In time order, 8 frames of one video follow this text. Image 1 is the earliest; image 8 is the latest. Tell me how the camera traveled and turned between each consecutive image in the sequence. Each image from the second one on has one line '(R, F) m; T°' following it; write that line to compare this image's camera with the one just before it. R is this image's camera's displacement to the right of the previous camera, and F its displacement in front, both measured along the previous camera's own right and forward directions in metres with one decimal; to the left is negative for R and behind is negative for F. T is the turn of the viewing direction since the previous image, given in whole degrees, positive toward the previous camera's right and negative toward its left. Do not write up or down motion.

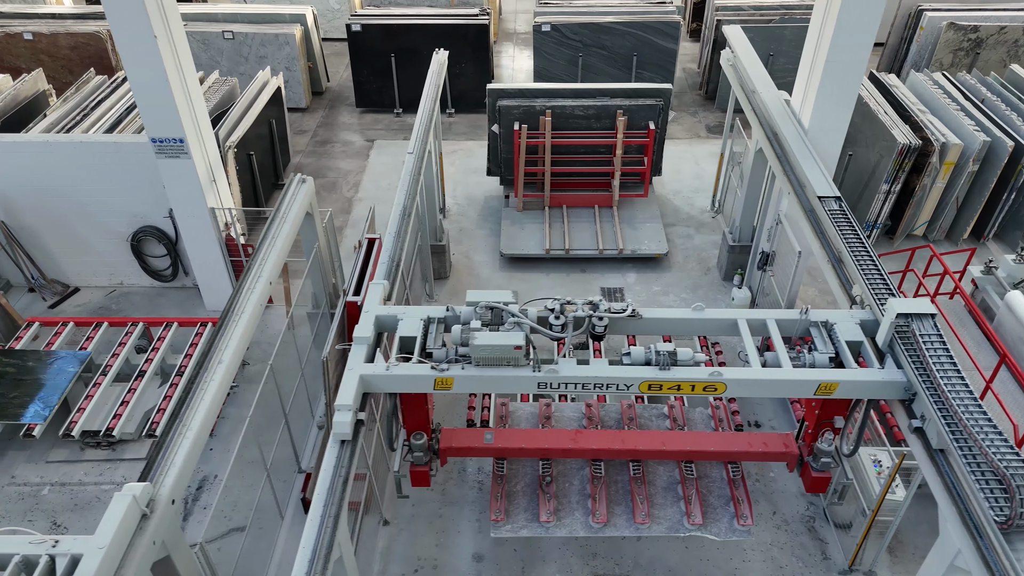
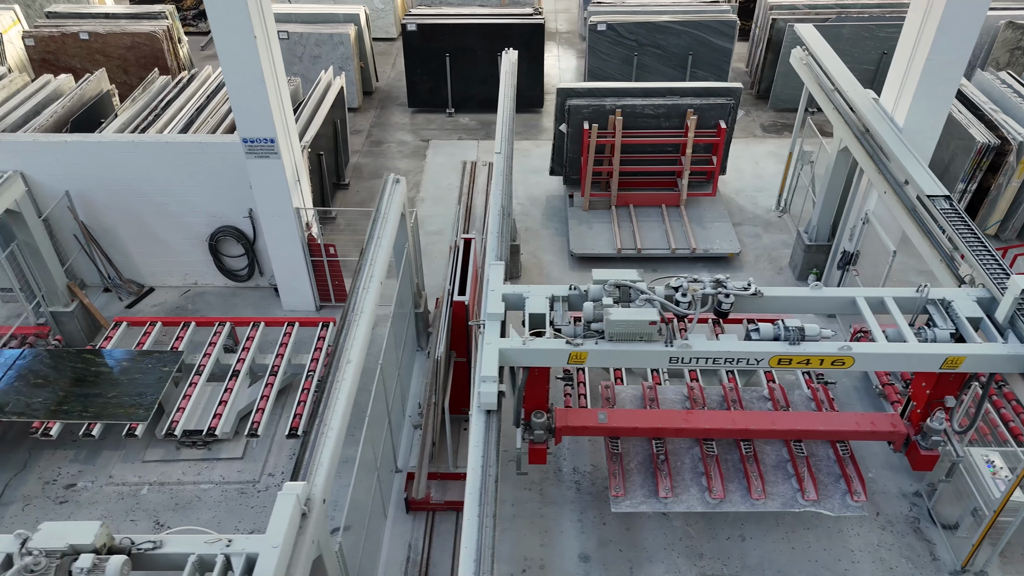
(-0.6, 0.0) m; 0°
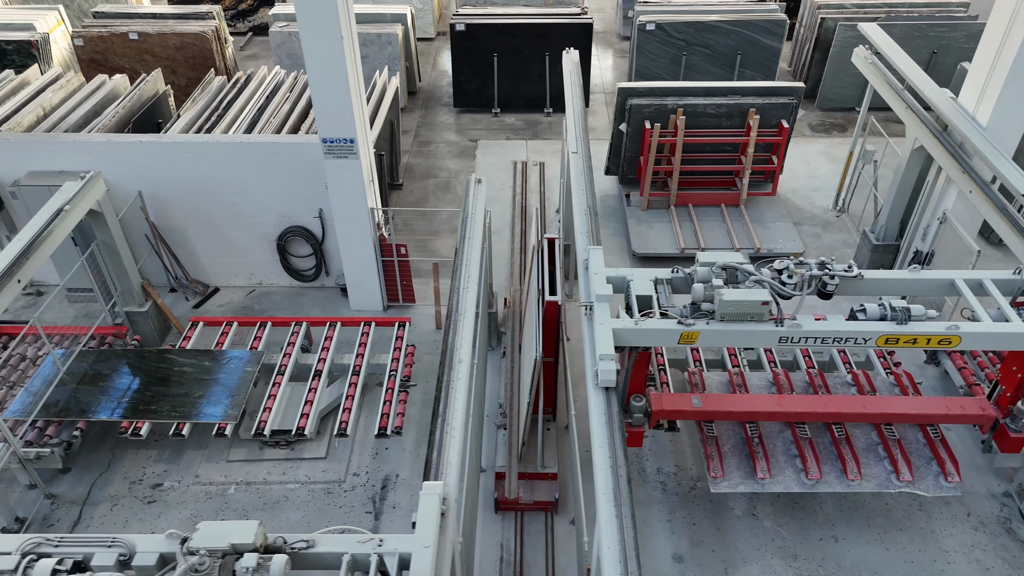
(-0.5, 0.0) m; 0°
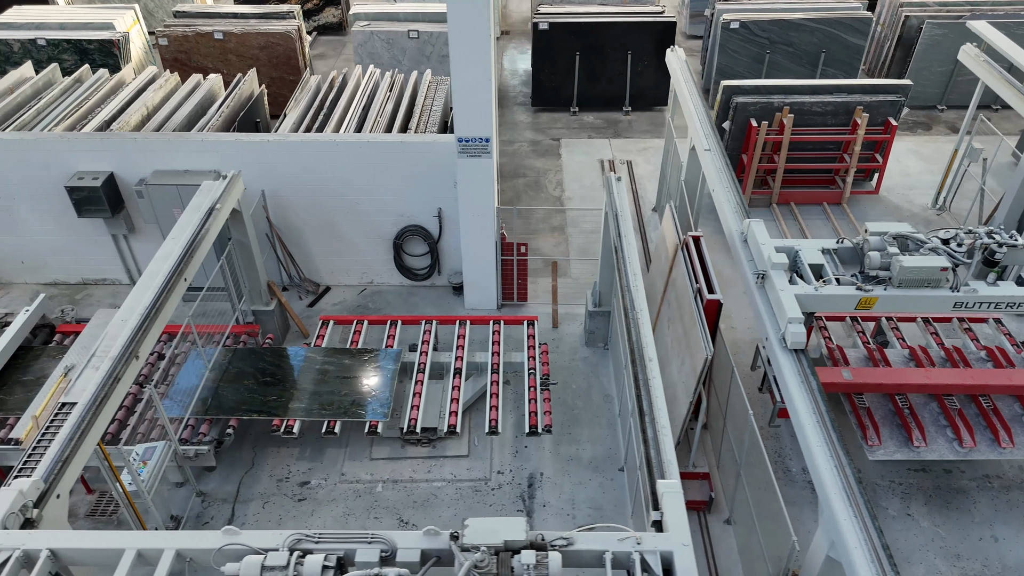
(-0.9, 0.0) m; -1°
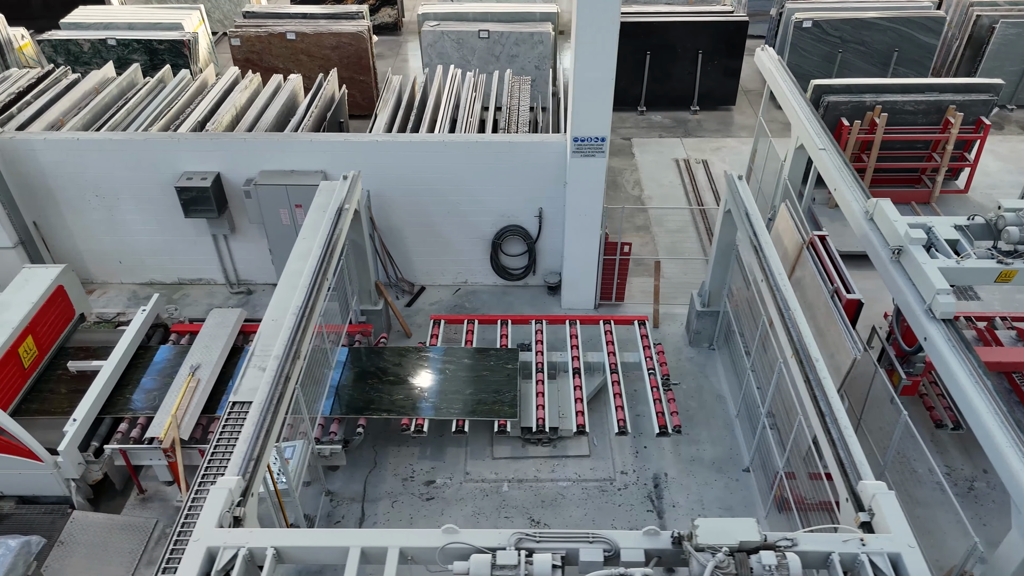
(-0.8, 0.0) m; -1°
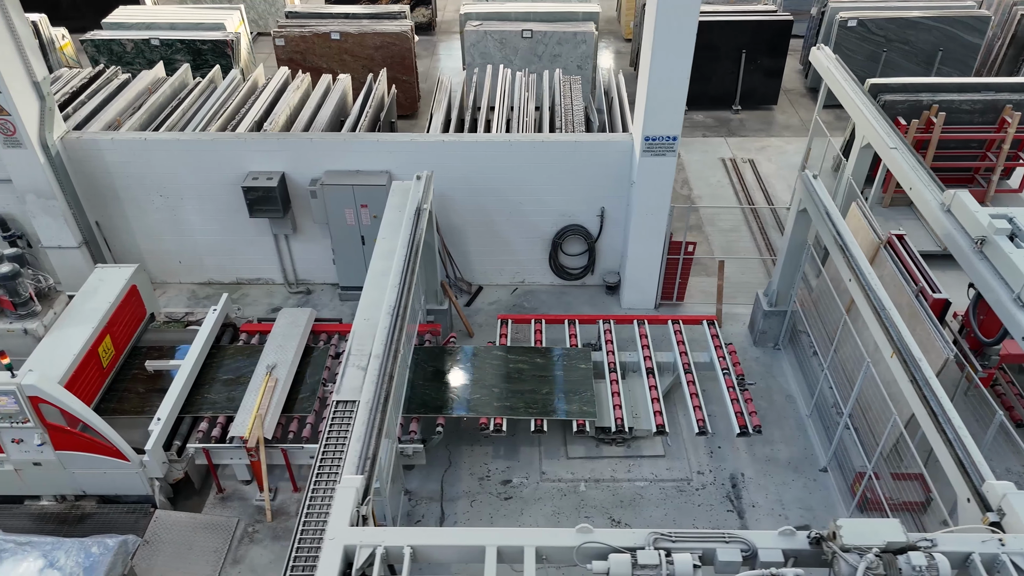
(-0.5, 0.0) m; 0°
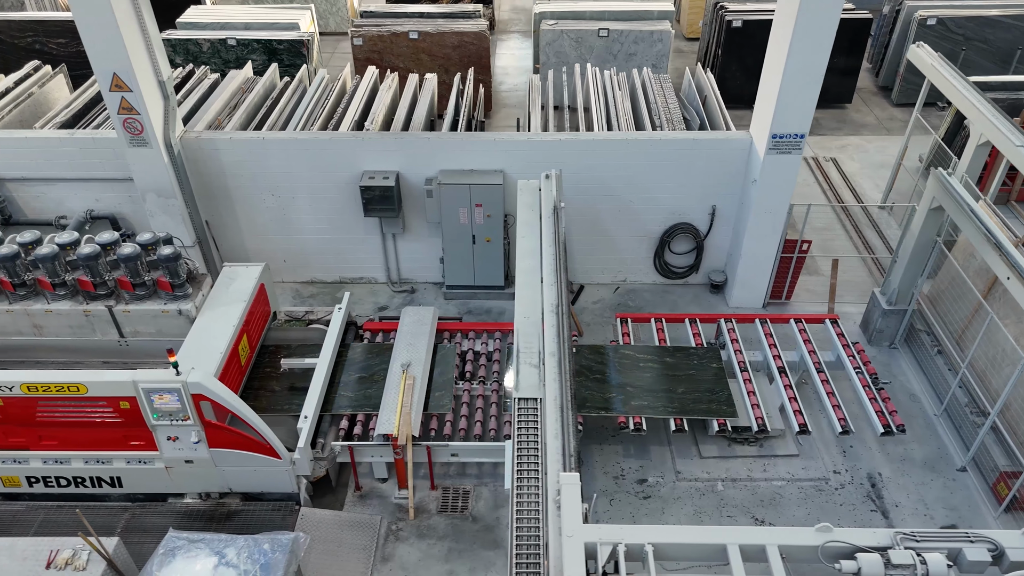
(-0.8, 0.0) m; -1°
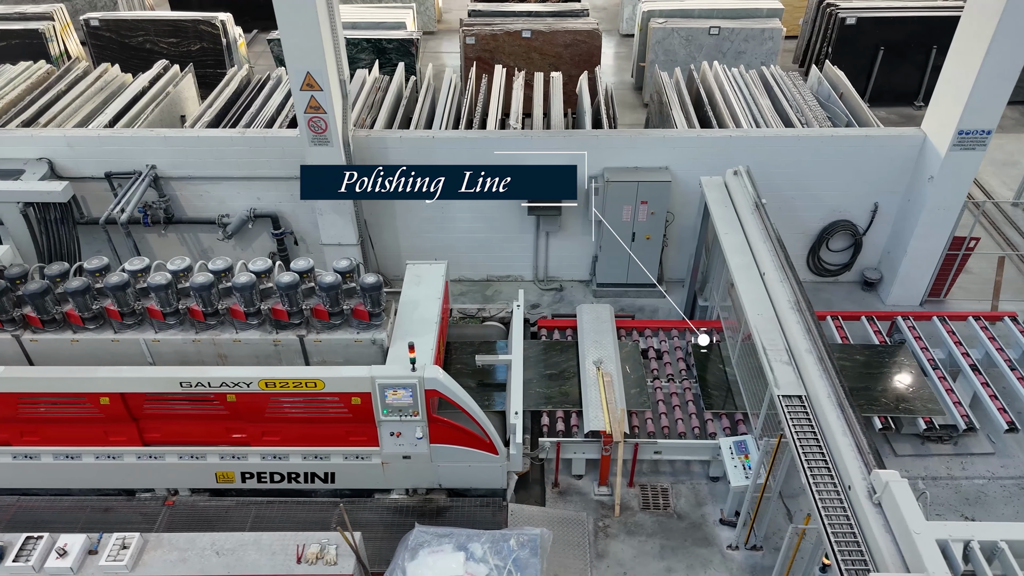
(-1.2, 0.0) m; -1°
